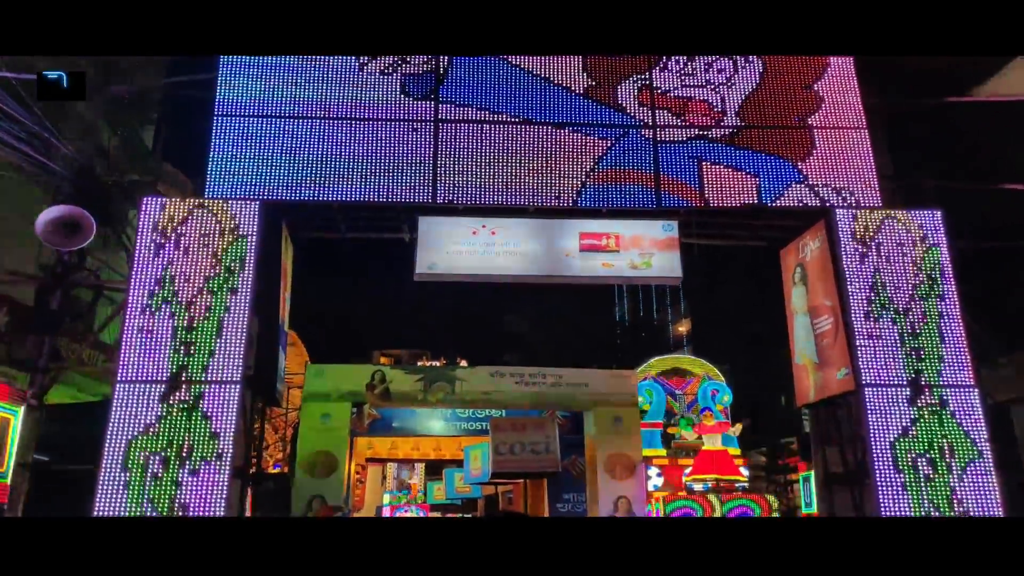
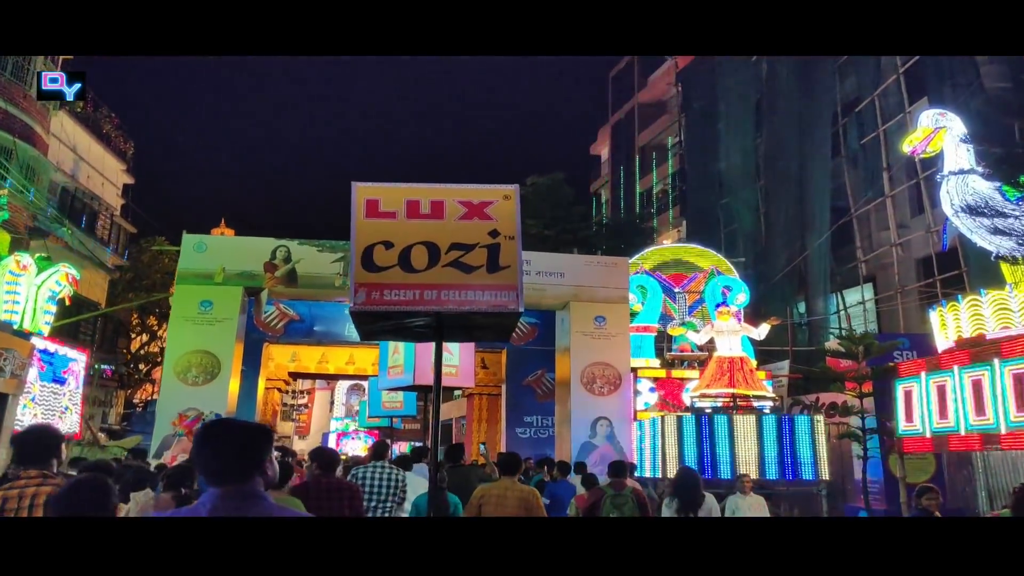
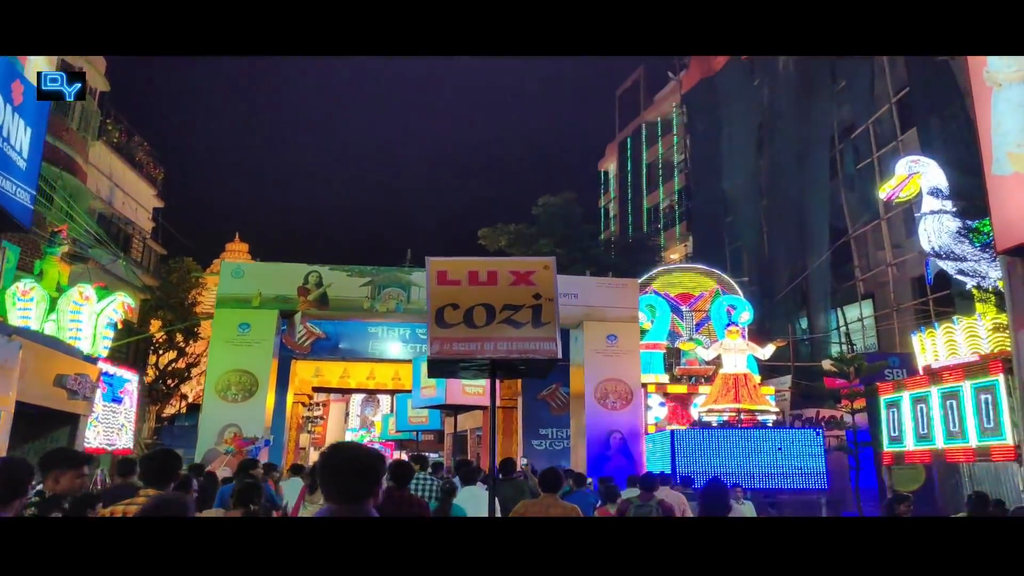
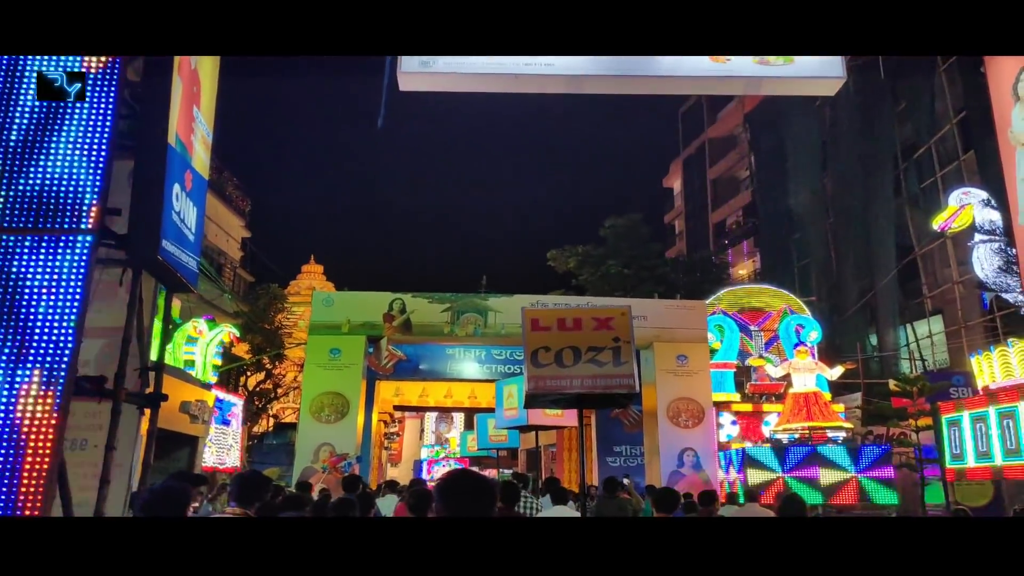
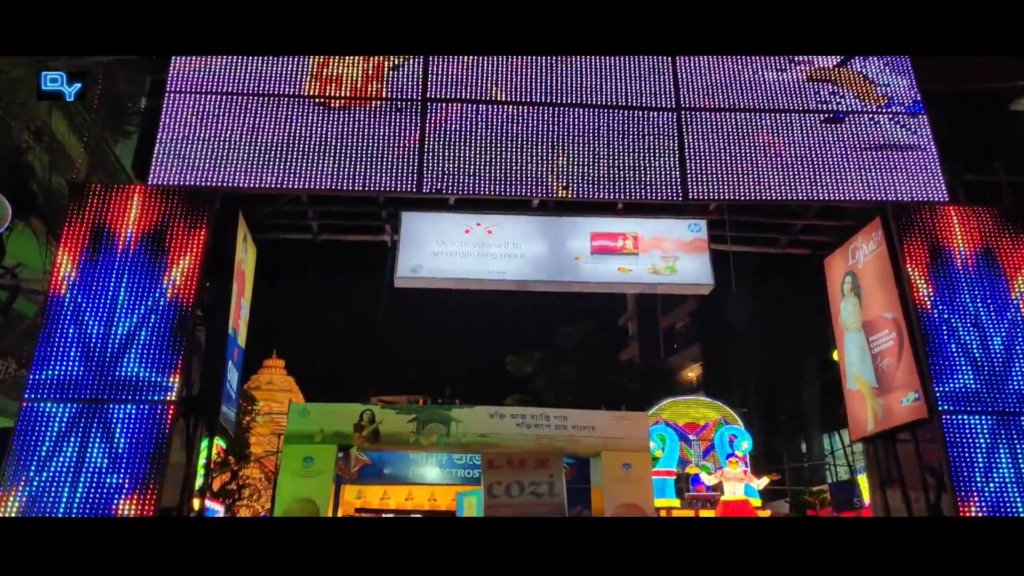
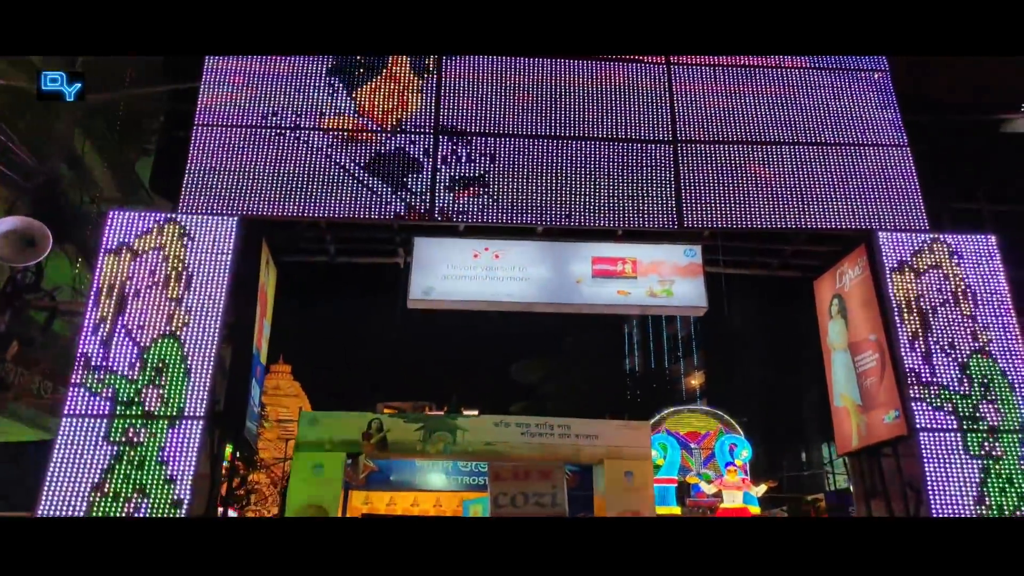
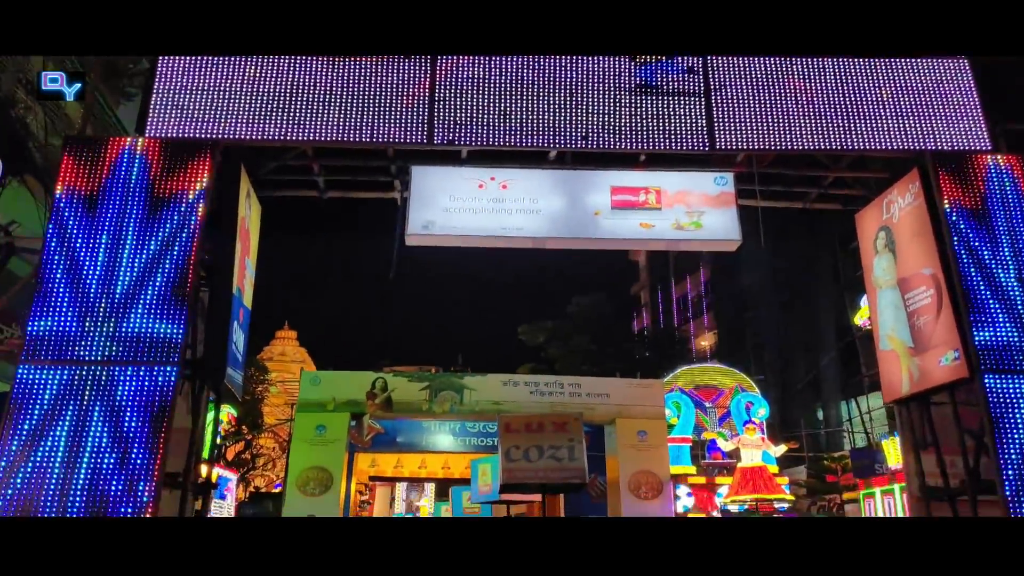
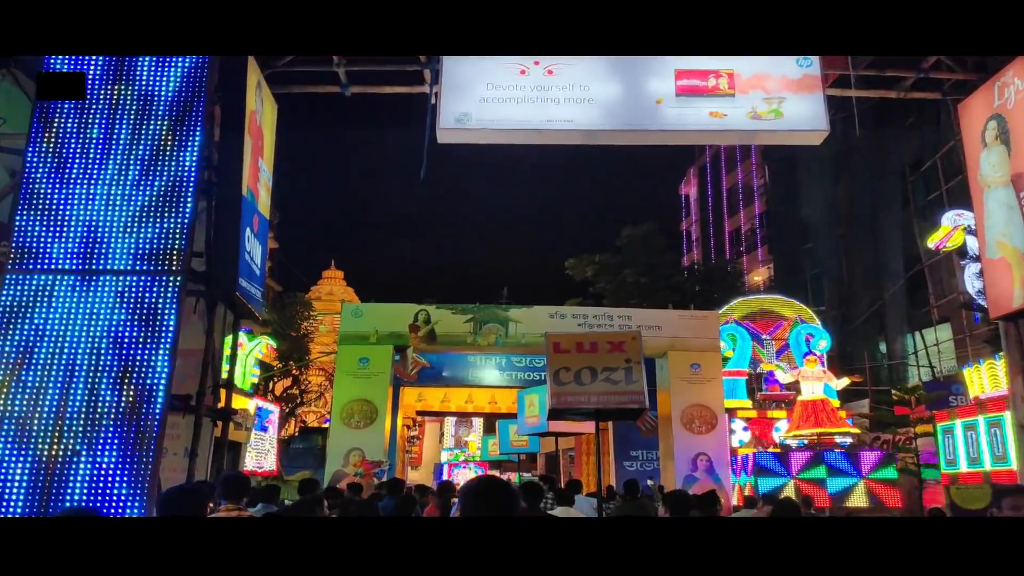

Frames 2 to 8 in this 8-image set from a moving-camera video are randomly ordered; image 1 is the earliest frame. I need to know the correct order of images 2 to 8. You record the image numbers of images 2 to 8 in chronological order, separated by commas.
6, 5, 7, 8, 4, 3, 2
